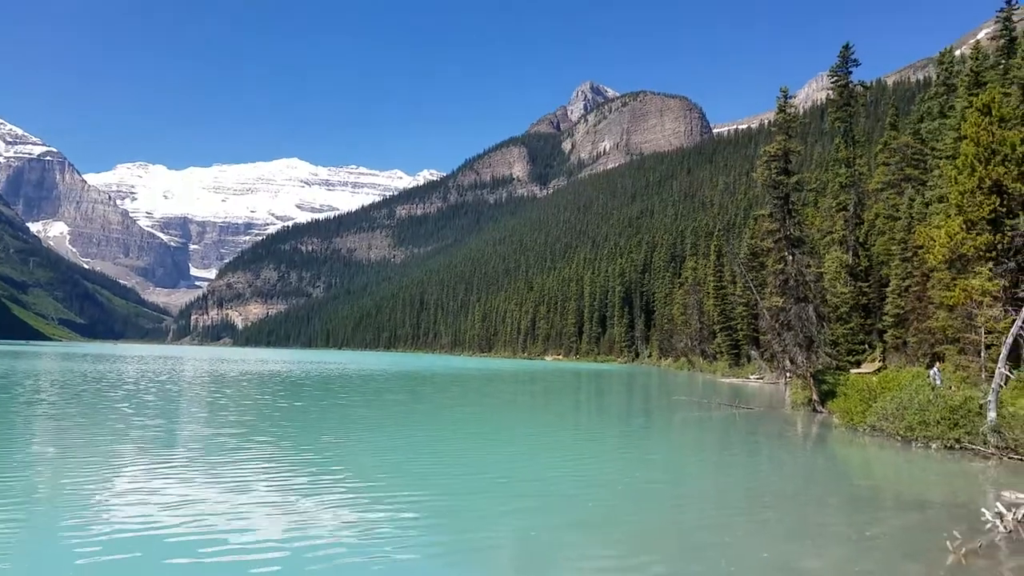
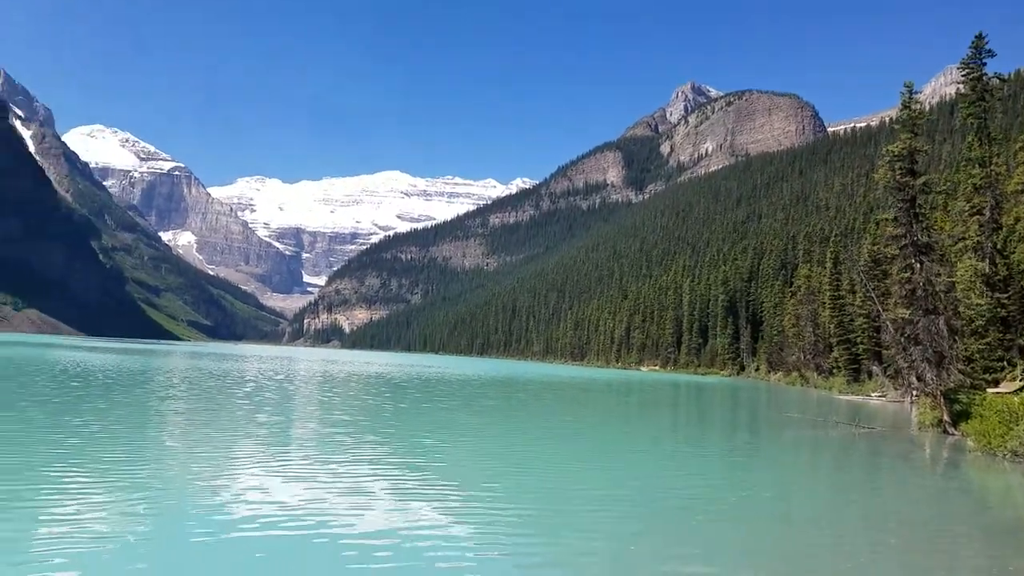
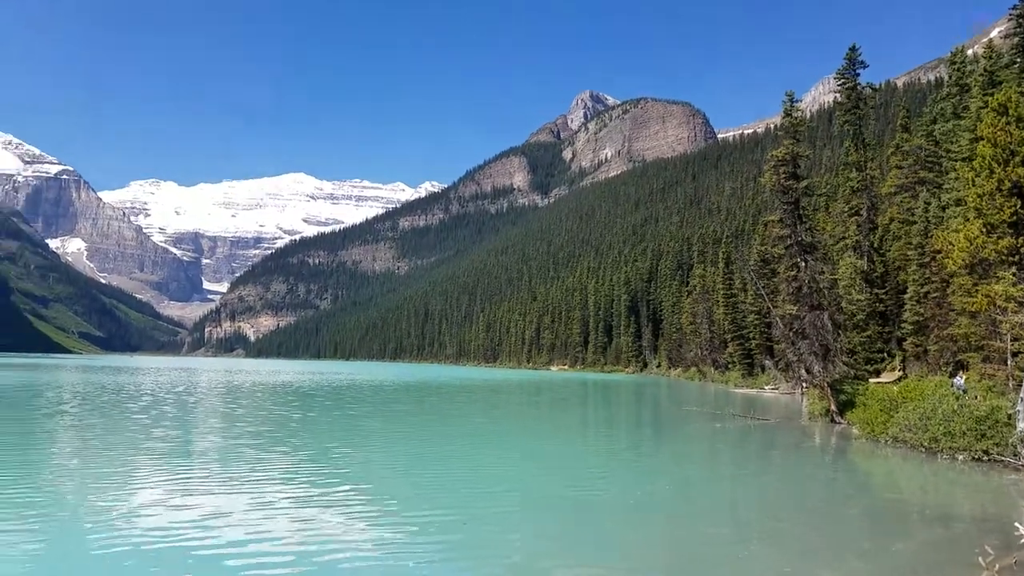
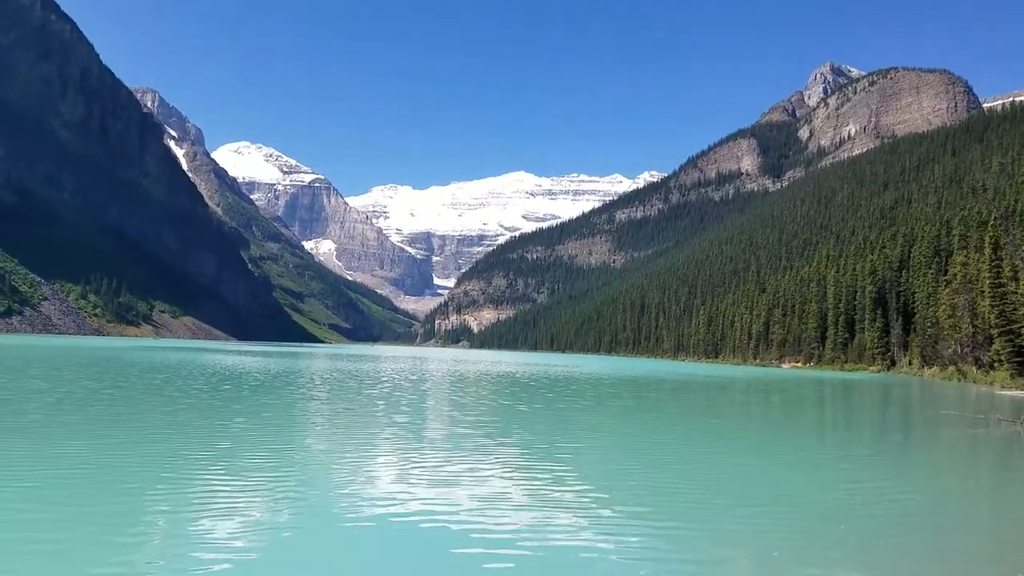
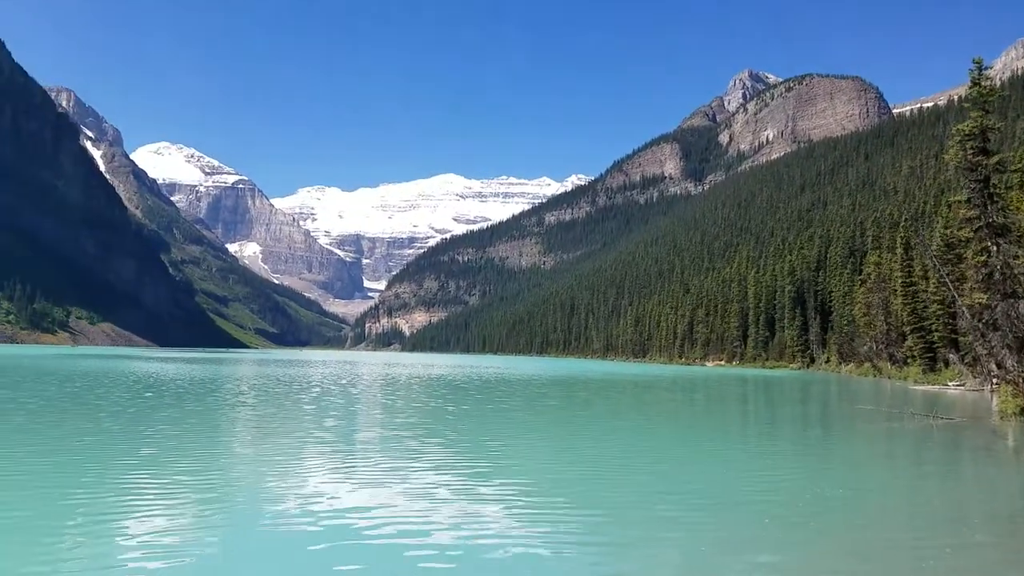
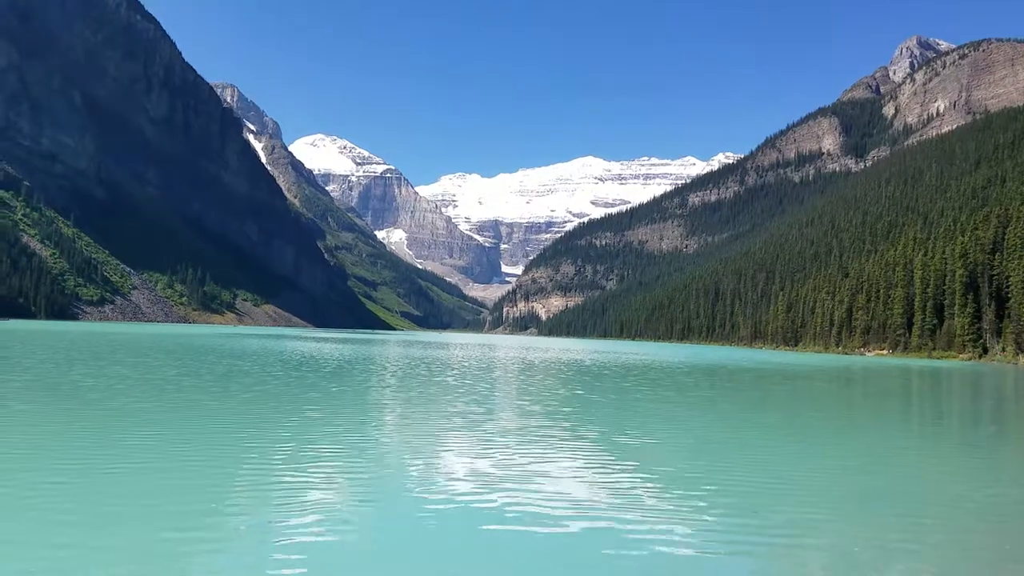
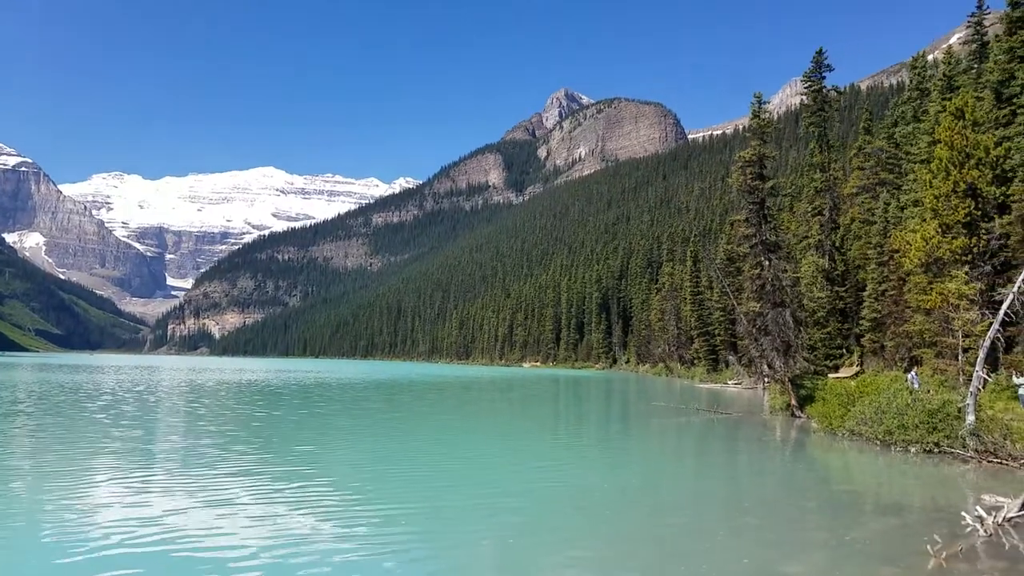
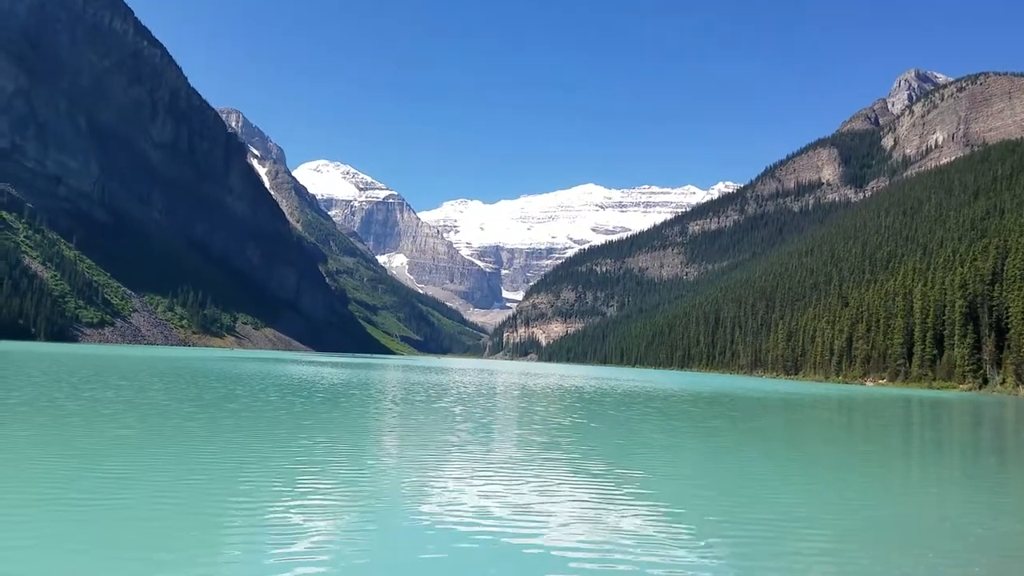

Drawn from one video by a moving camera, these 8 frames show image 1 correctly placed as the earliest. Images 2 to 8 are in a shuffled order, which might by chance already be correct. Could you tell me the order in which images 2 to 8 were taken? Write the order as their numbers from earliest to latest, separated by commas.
7, 3, 2, 5, 4, 6, 8
